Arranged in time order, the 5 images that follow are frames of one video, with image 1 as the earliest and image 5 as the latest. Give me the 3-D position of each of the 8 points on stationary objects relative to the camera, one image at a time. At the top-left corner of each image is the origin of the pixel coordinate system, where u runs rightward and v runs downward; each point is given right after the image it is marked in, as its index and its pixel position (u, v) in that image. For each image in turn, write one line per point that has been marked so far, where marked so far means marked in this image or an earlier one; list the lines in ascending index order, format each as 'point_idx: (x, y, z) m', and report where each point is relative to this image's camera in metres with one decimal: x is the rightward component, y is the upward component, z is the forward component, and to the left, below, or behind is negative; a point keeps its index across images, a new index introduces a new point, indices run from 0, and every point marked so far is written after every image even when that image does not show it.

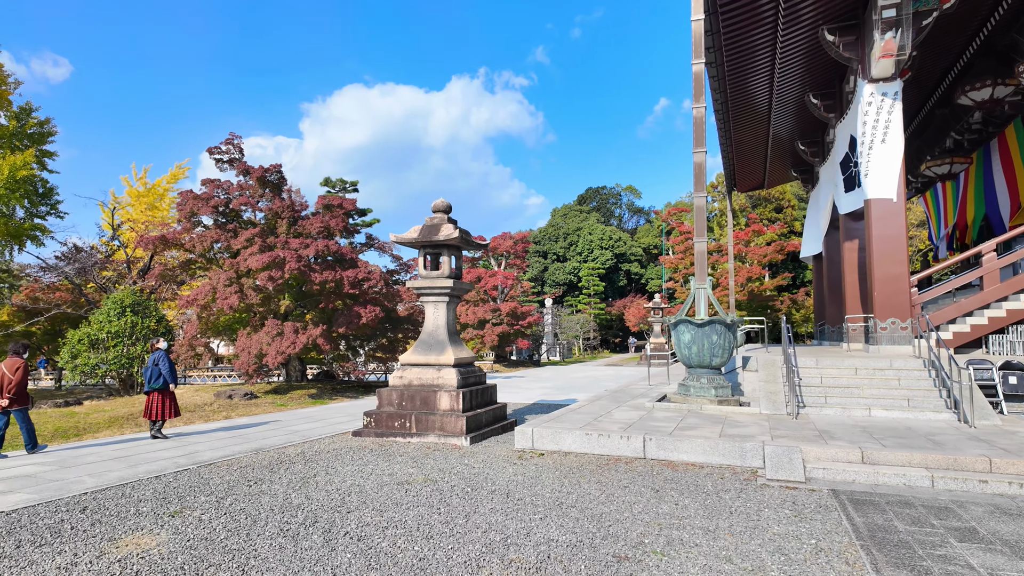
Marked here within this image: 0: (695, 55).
0: (+2.4, +3.0, +7.7) m
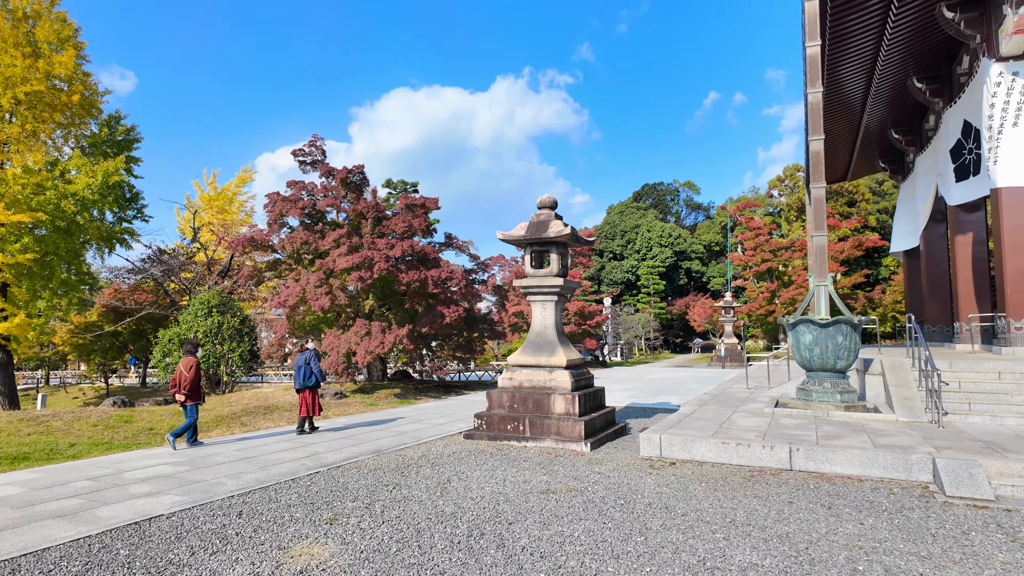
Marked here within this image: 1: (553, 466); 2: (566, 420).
0: (+3.7, +3.1, +7.2) m
1: (+0.3, -1.5, +4.8) m
2: (+0.5, -1.3, +5.6) m
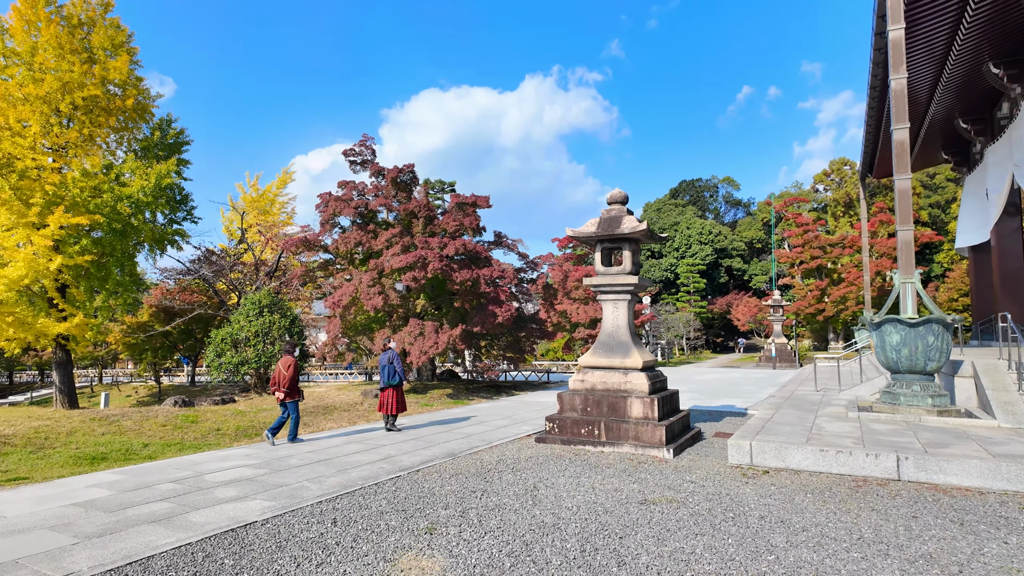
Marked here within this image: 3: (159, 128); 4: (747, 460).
0: (+4.4, +3.1, +6.8) m
1: (+1.0, -1.5, +4.6) m
2: (+1.2, -1.3, +5.4) m
3: (-9.7, +4.4, +16.1) m
4: (+2.0, -1.4, +4.9) m
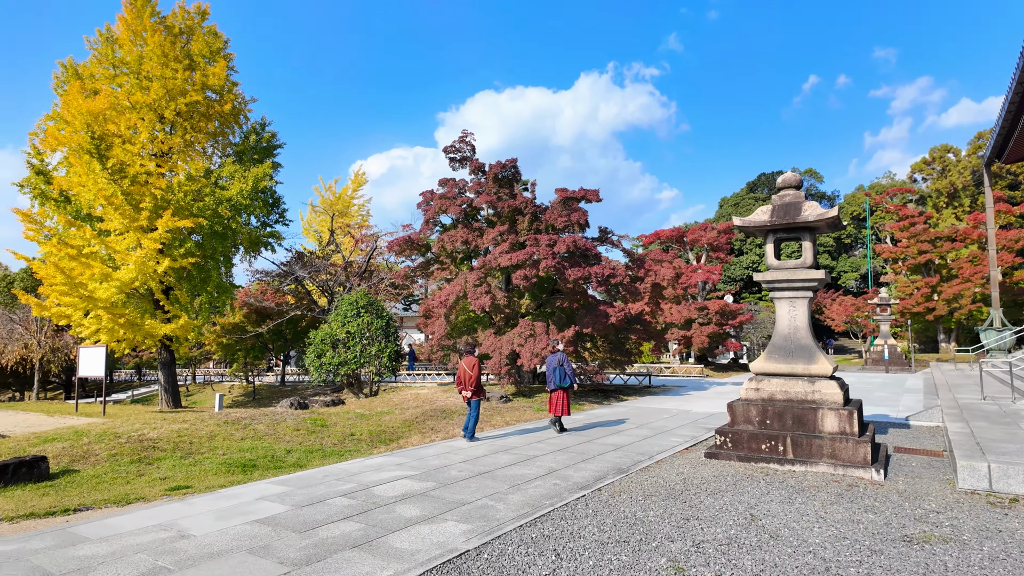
0: (+5.9, +3.2, +5.8) m
1: (+2.4, -1.4, +4.0) m
2: (+2.6, -1.2, +4.7) m
3: (-7.3, +4.4, +16.4) m
4: (+3.3, -1.4, +4.2) m
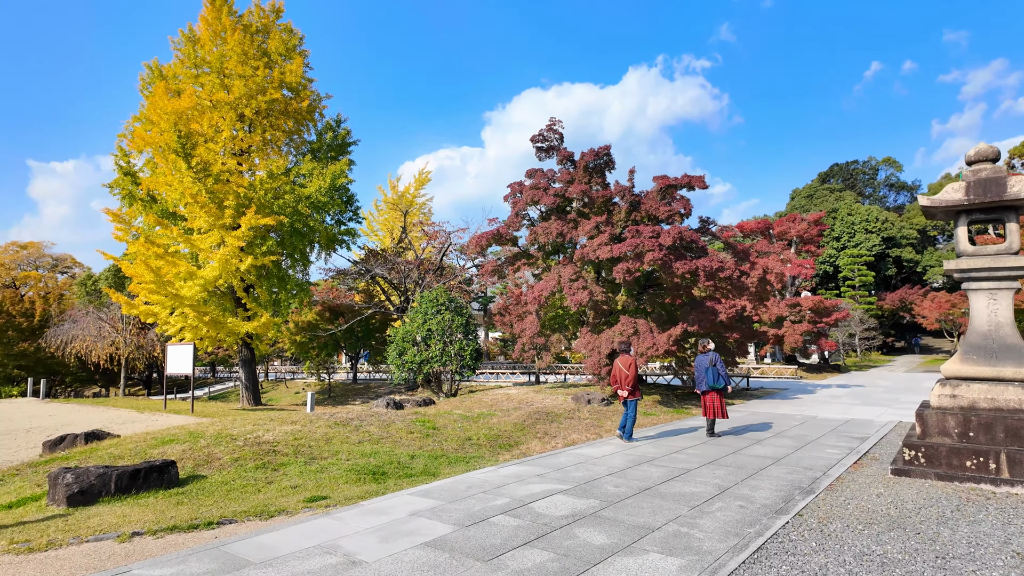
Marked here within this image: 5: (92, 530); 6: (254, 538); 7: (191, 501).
0: (+7.1, +3.3, +4.8) m
1: (+3.5, -1.4, +3.2) m
2: (+3.8, -1.1, +3.9) m
3: (-5.2, +4.4, +16.4) m
4: (+4.5, -1.3, +3.3) m
5: (-2.4, -1.4, +3.4) m
6: (-1.4, -1.4, +3.2) m
7: (-2.1, -1.4, +3.9) m
